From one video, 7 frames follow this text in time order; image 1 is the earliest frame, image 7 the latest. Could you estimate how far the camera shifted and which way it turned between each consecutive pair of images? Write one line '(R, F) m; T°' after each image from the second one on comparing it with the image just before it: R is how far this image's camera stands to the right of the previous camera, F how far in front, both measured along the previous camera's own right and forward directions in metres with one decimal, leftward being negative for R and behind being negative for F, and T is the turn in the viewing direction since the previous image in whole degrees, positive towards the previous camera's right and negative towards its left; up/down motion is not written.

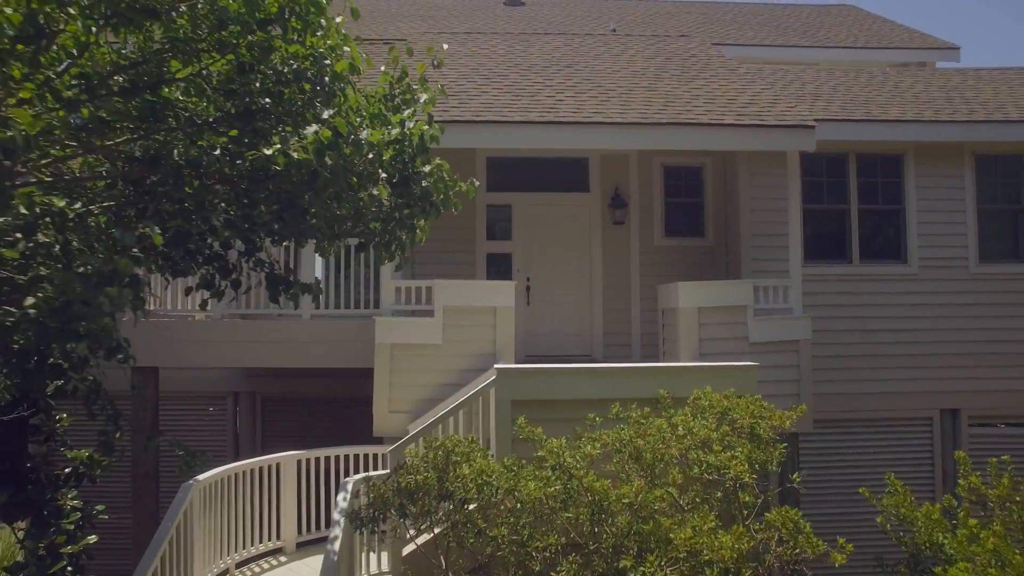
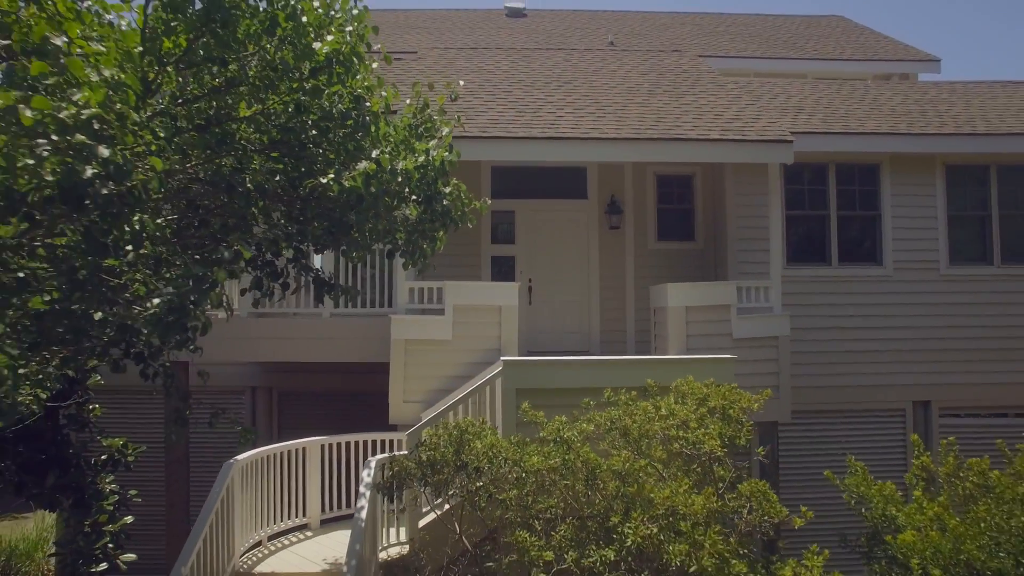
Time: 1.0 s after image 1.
(0.0, -0.7) m; 0°
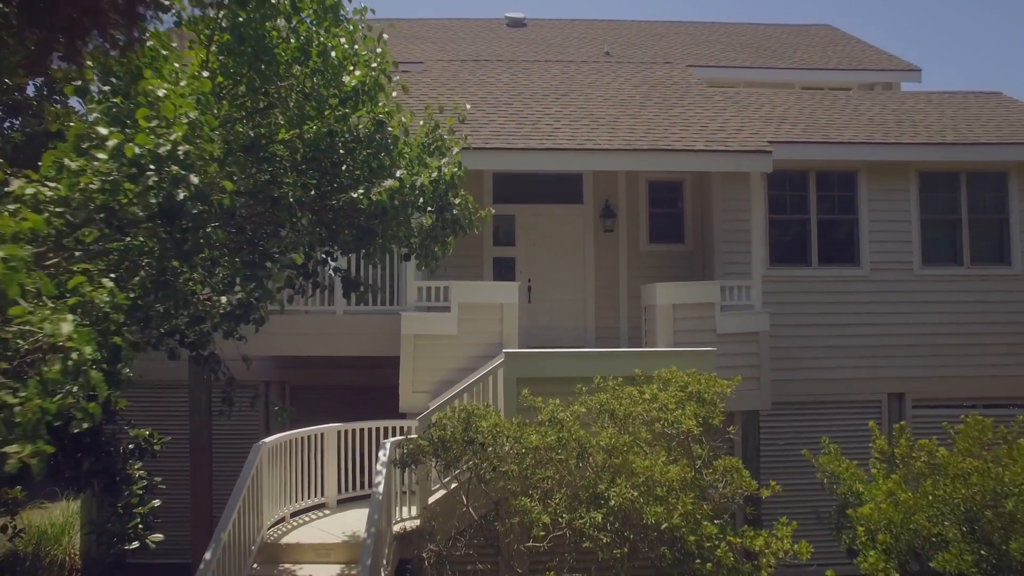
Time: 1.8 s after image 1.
(0.0, -0.7) m; 0°
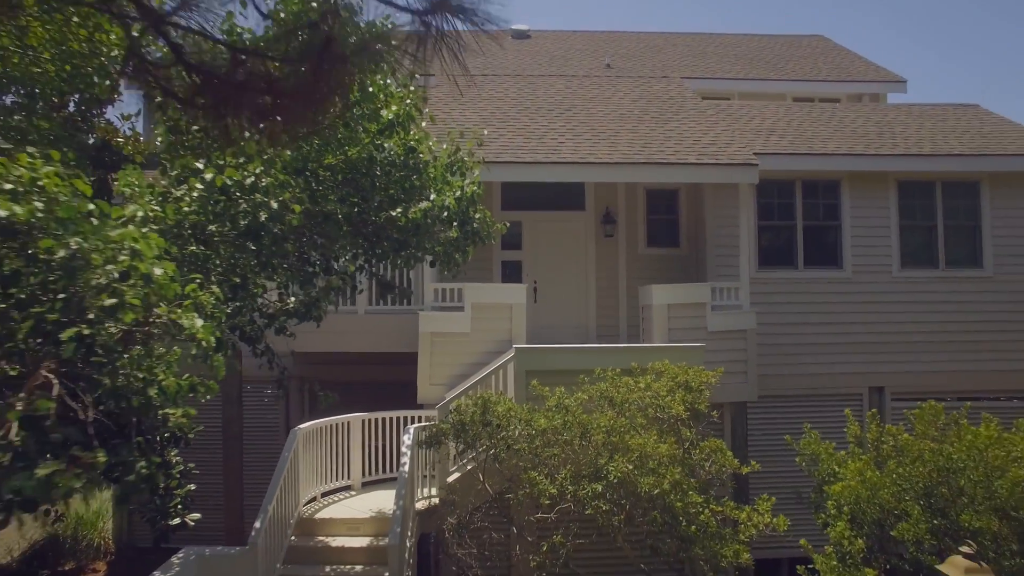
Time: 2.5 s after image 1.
(-0.1, -0.9) m; 0°
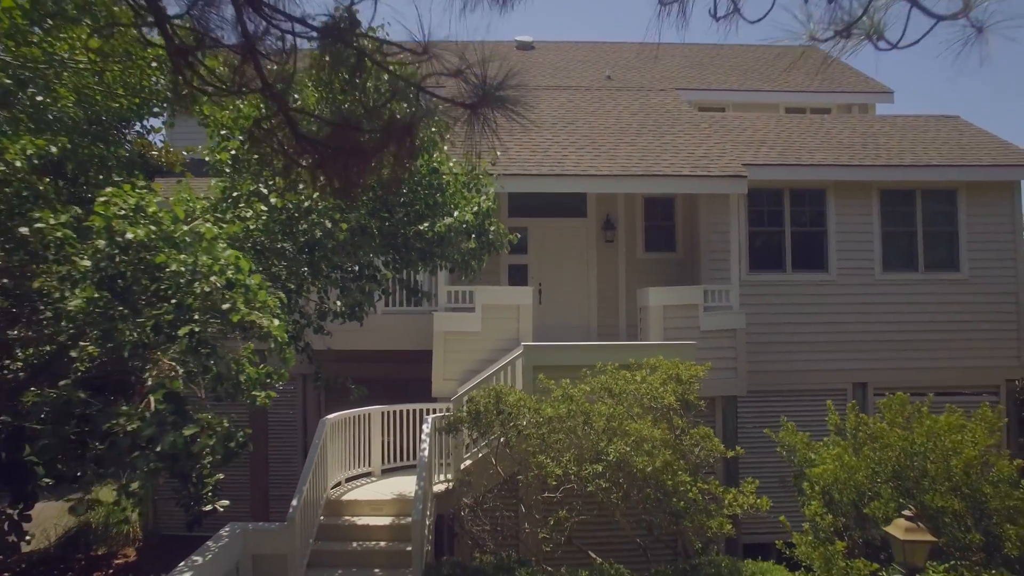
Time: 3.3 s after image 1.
(-0.1, -0.8) m; 0°
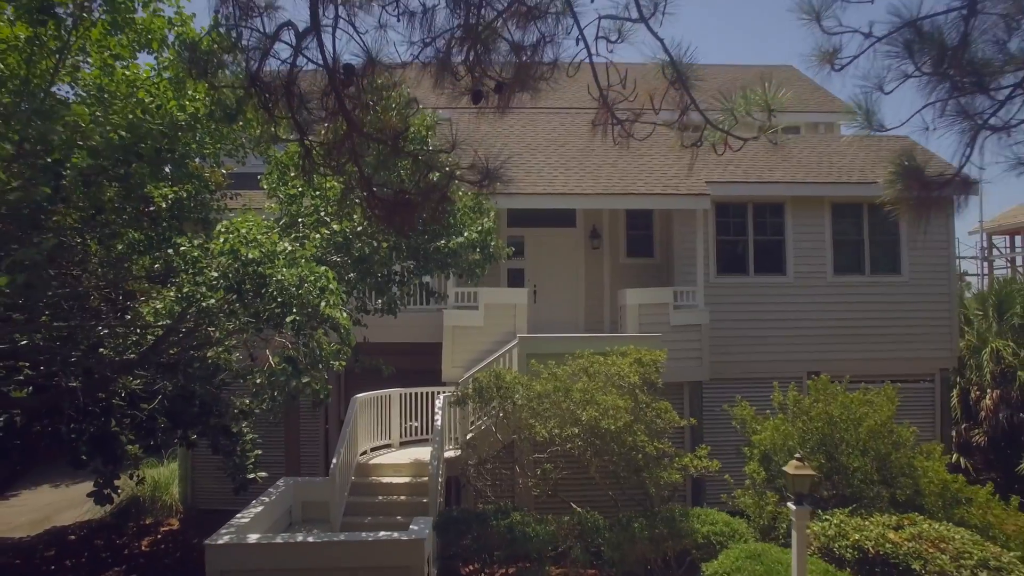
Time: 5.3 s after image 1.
(+0.1, -1.9) m; 0°
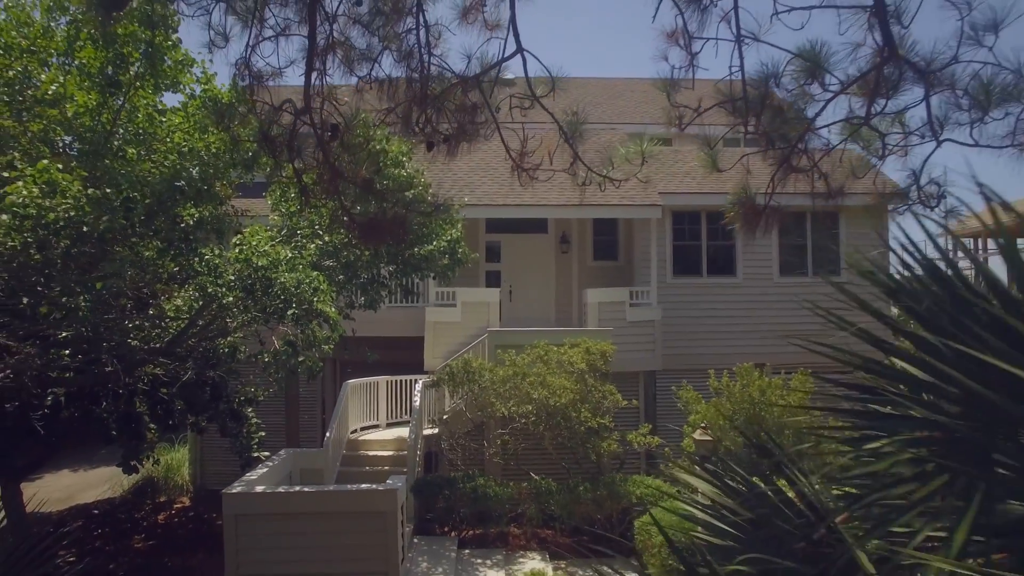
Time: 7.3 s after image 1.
(+0.5, -1.7) m; 0°
